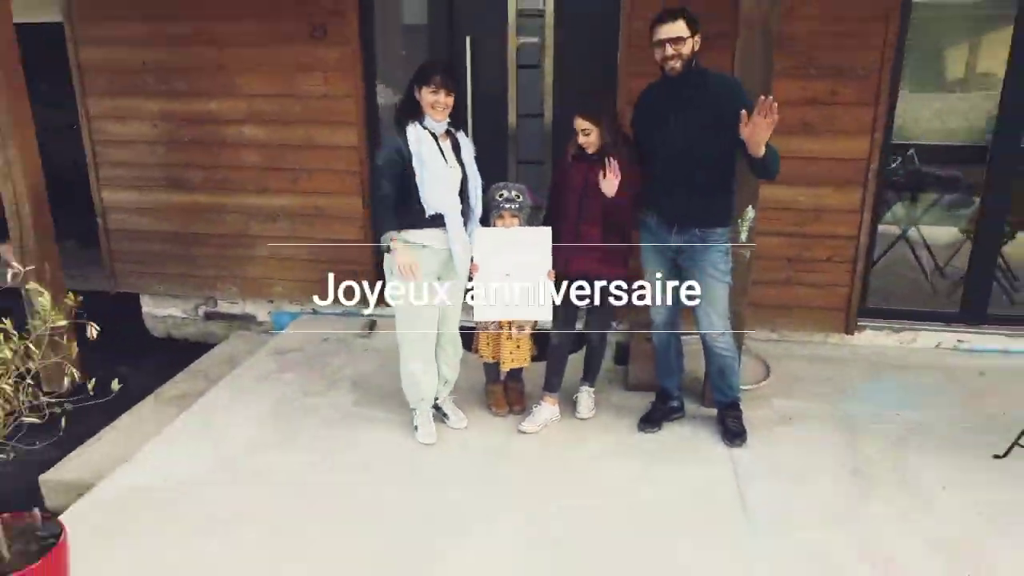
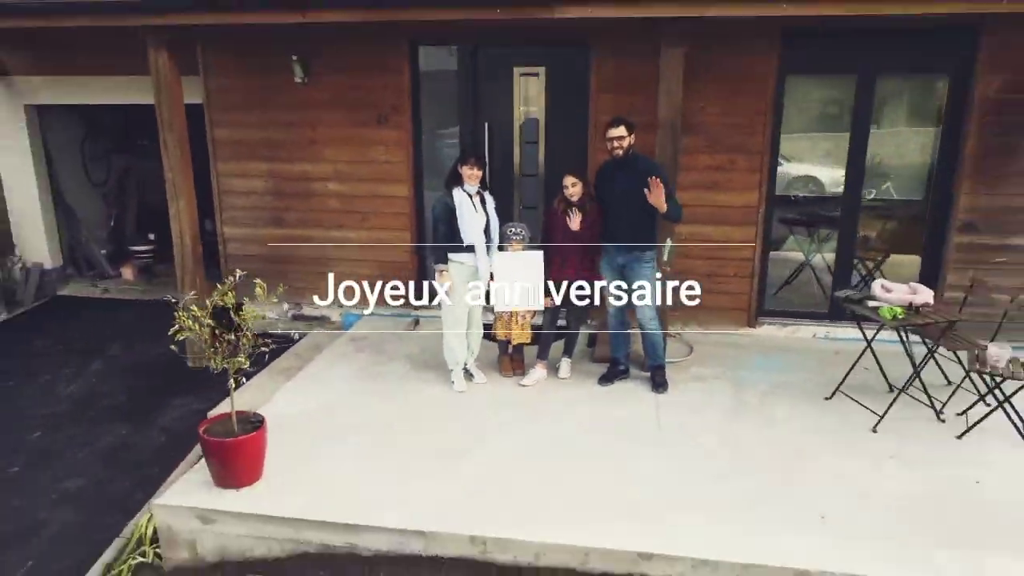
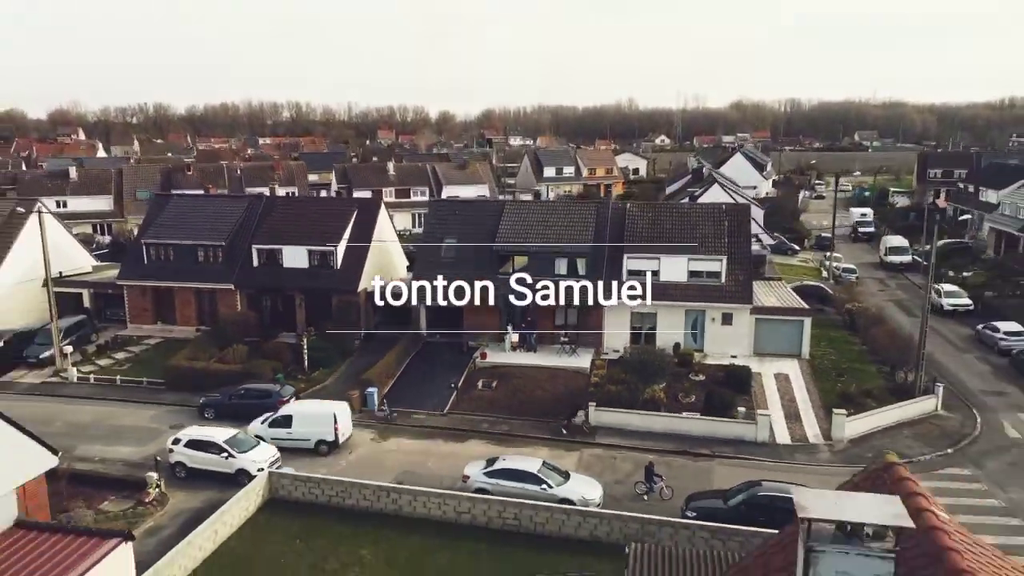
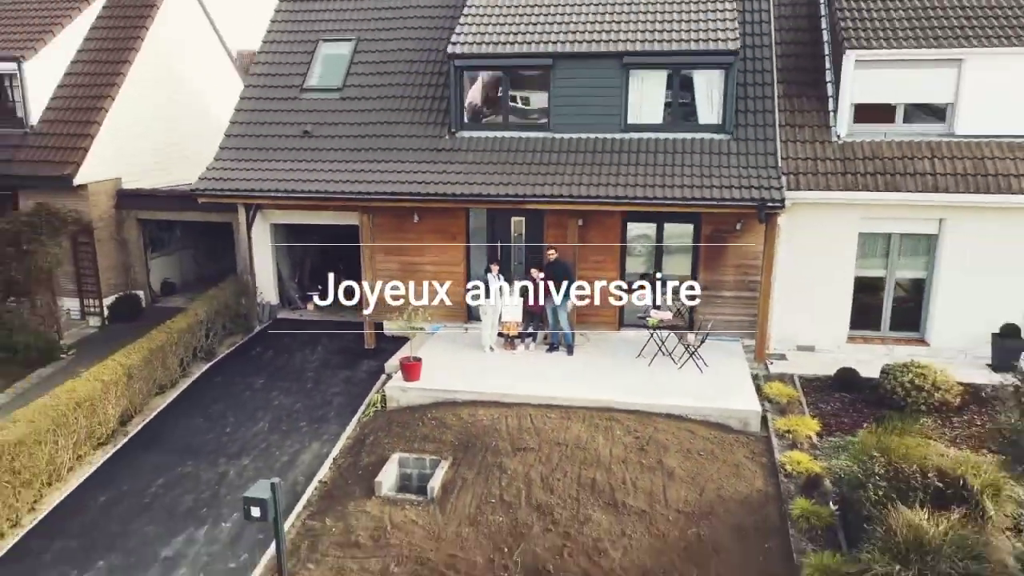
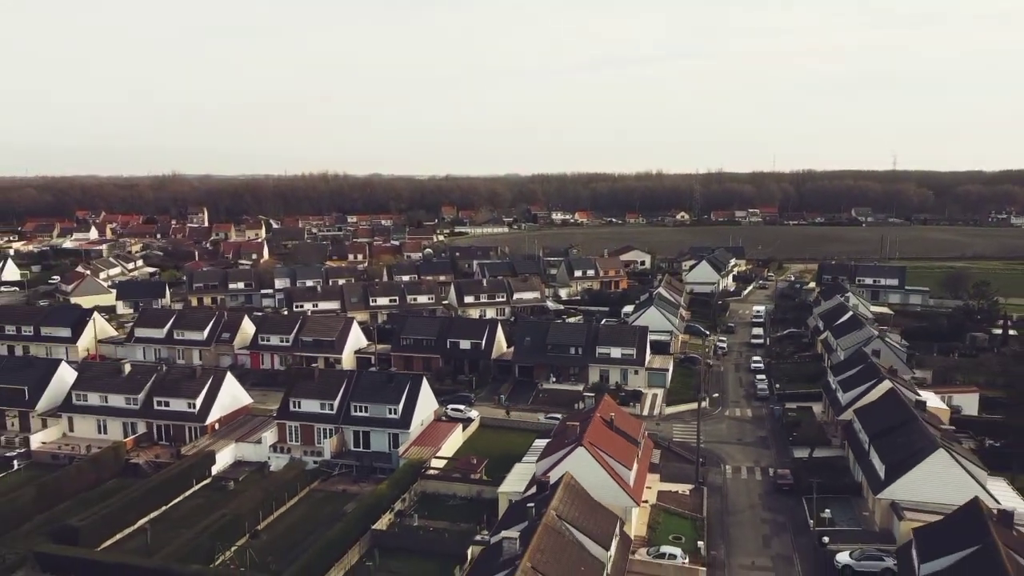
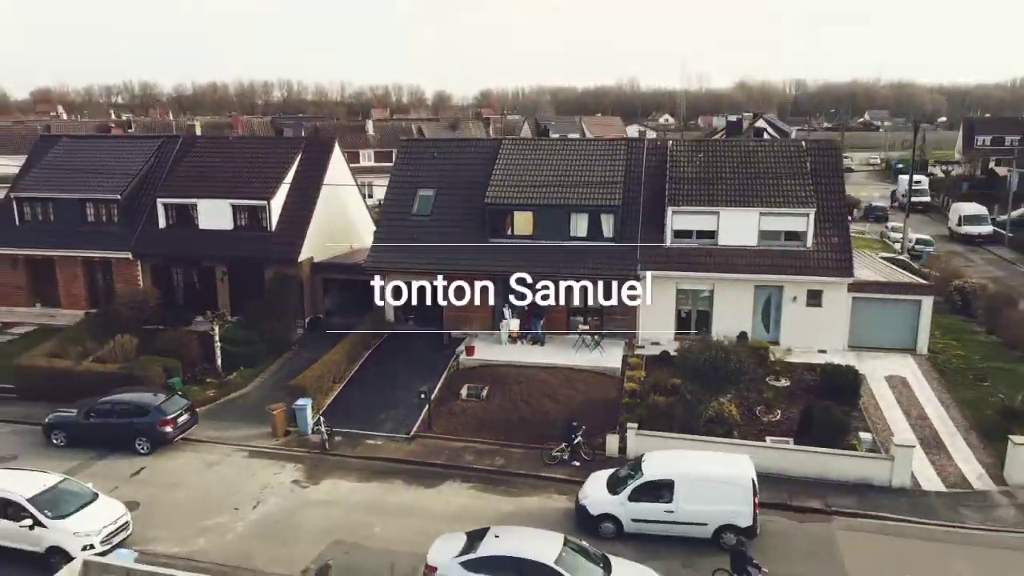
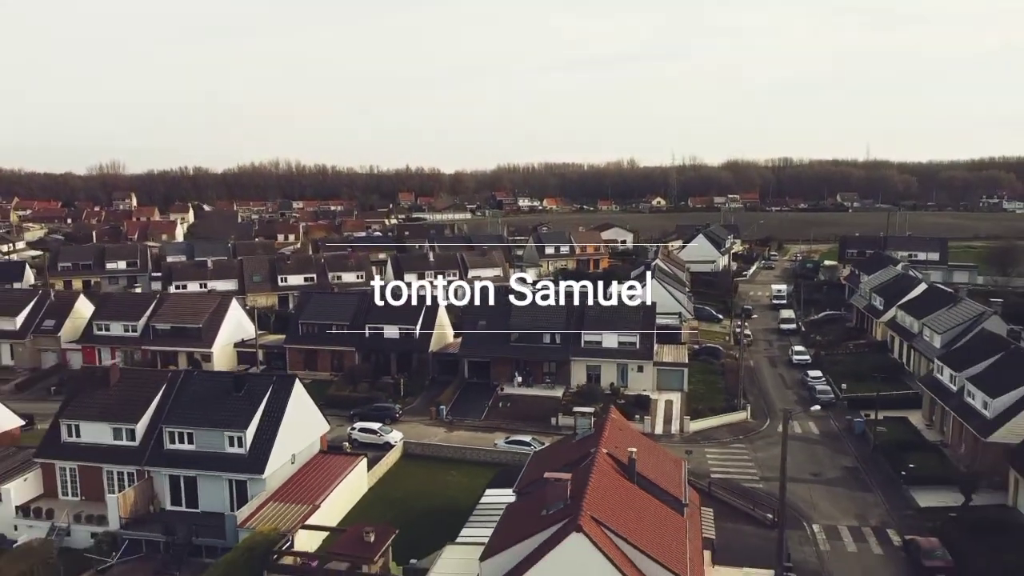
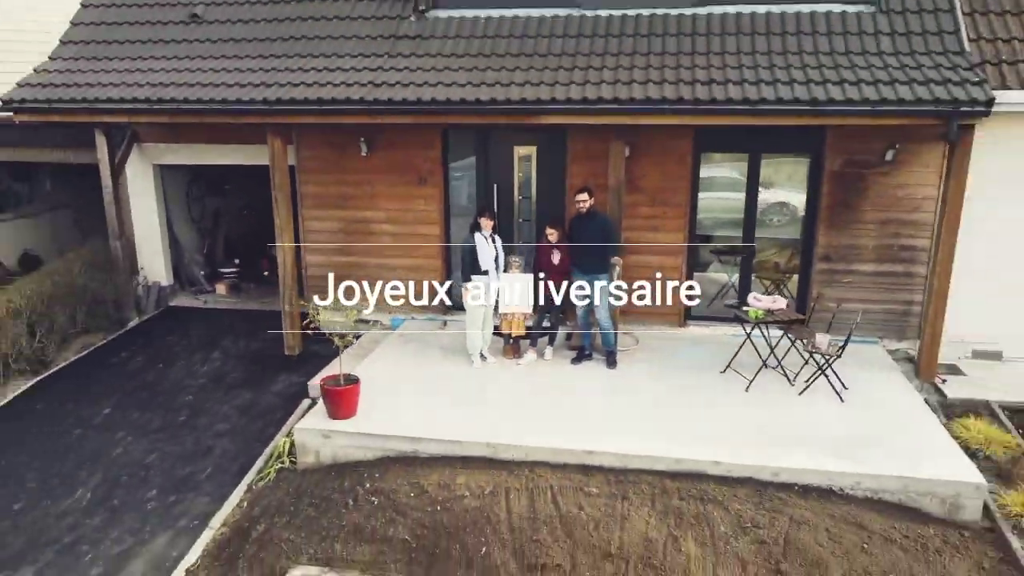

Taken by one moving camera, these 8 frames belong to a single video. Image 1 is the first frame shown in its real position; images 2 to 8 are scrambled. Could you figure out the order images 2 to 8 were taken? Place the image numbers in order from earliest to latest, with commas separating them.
2, 8, 4, 6, 3, 7, 5
